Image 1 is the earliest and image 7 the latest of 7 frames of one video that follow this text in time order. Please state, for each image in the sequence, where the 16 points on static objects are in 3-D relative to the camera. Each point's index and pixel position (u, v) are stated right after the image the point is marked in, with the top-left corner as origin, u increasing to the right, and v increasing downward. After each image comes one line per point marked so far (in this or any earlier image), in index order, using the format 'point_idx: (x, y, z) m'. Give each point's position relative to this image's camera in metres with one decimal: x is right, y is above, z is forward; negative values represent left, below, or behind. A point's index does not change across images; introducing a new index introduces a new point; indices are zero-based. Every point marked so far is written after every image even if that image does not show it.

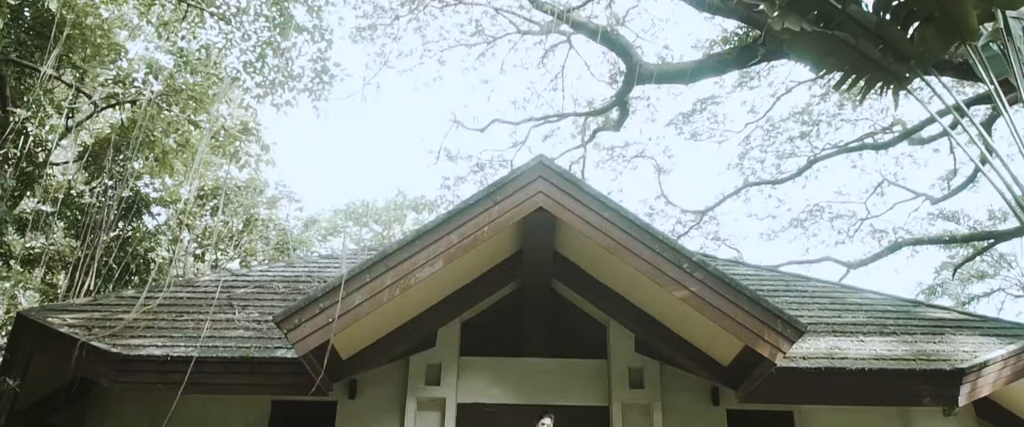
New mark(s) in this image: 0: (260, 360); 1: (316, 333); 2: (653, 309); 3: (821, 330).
0: (-2.1, -1.2, +7.5) m
1: (-1.4, -0.9, +6.5) m
2: (+1.2, -0.8, +7.8) m
3: (+3.0, -1.1, +8.6) m
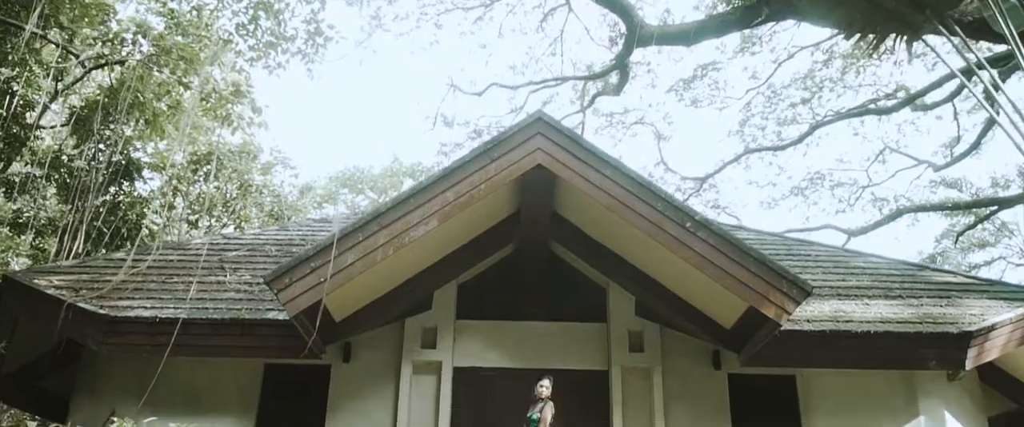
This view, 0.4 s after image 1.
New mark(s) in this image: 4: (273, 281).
0: (-2.2, -0.9, +7.3) m
1: (-1.4, -0.6, +6.3) m
2: (+1.2, -0.5, +7.6) m
3: (+2.9, -0.8, +8.4) m
4: (-1.7, -0.5, +6.3) m
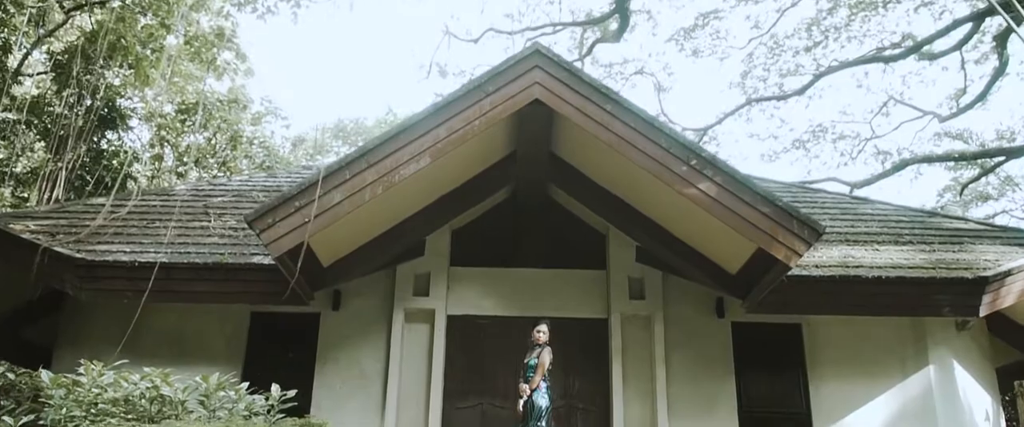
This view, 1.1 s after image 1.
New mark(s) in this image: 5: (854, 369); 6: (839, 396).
0: (-2.2, -0.4, +7.0) m
1: (-1.5, -0.1, +6.0) m
2: (+1.2, 0.0, +7.2) m
3: (+2.9, -0.2, +8.1) m
4: (-1.7, 0.0, +5.9) m
5: (+3.0, -1.4, +7.8) m
6: (+2.8, -1.6, +7.7) m
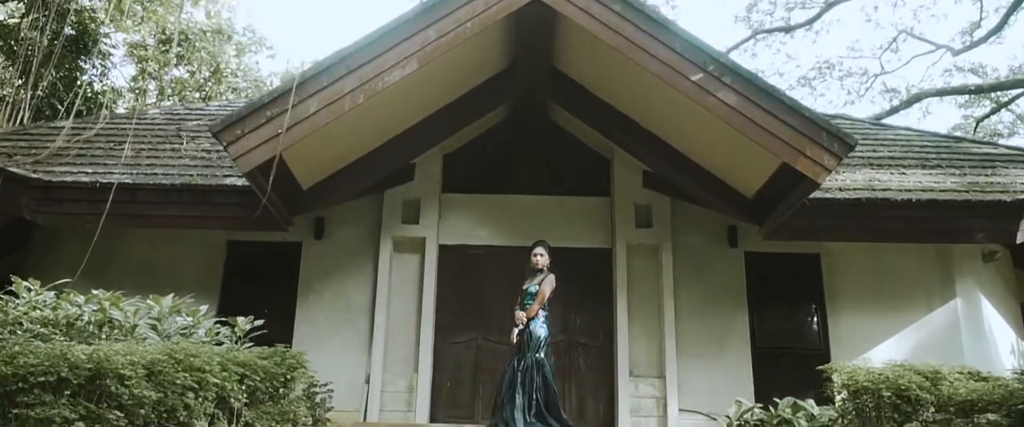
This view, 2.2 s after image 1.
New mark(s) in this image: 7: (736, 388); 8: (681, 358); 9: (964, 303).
0: (-2.2, +0.2, +6.4) m
1: (-1.5, +0.4, +5.3) m
2: (+1.1, +0.6, +6.6) m
3: (+2.9, +0.4, +7.5) m
4: (-1.7, +0.5, +5.3) m
5: (+3.0, -0.7, +7.3) m
6: (+2.8, -1.0, +7.2) m
7: (+1.8, -1.4, +7.0) m
8: (+1.4, -1.2, +7.1) m
9: (+3.6, -0.7, +7.2) m
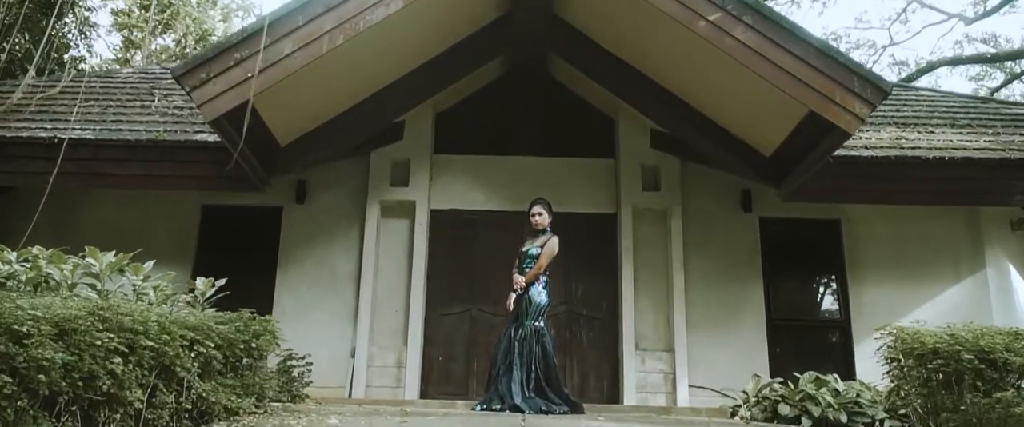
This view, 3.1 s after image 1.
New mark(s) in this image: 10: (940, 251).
0: (-2.2, +0.5, +5.9) m
1: (-1.5, +0.7, +4.8) m
2: (+1.1, +0.9, +6.1) m
3: (+2.9, +0.7, +7.0) m
4: (-1.7, +0.7, +4.7) m
5: (+2.9, -0.4, +6.8) m
6: (+2.8, -0.7, +6.7) m
7: (+1.7, -1.1, +6.5) m
8: (+1.3, -0.9, +6.6) m
9: (+3.6, -0.4, +6.6) m
10: (+3.3, -0.3, +6.8) m
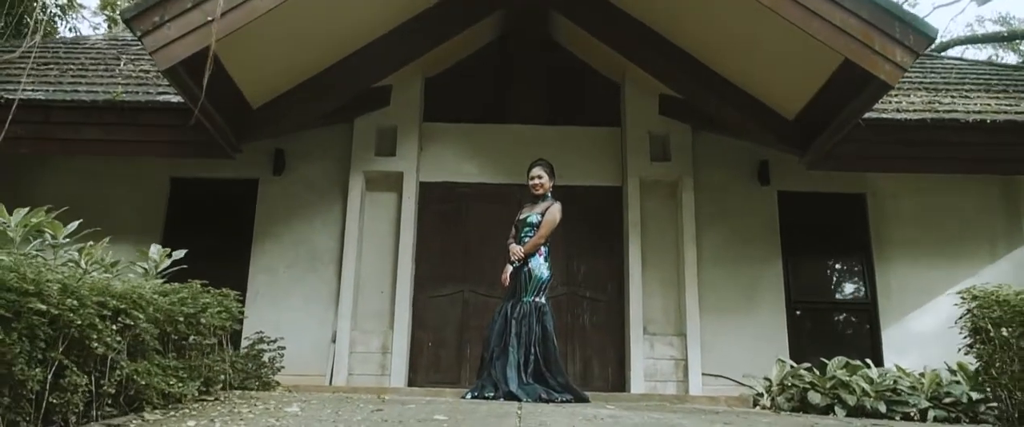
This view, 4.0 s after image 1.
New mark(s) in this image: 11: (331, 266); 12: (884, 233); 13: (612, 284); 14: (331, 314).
0: (-2.3, +0.6, +5.3) m
1: (-1.5, +0.8, +4.2) m
2: (+1.1, +1.1, +5.5) m
3: (+2.8, +0.9, +6.4) m
4: (-1.8, +0.9, +4.2) m
5: (+2.9, -0.2, +6.2) m
6: (+2.8, -0.5, +6.1) m
7: (+1.7, -0.9, +6.0) m
8: (+1.3, -0.7, +6.1) m
9: (+3.6, -0.2, +6.1) m
10: (+3.2, -0.1, +6.2) m
11: (-1.2, -0.4, +6.0) m
12: (+2.6, -0.1, +6.2) m
13: (+0.7, -0.5, +6.2) m
14: (-1.2, -0.7, +5.9) m
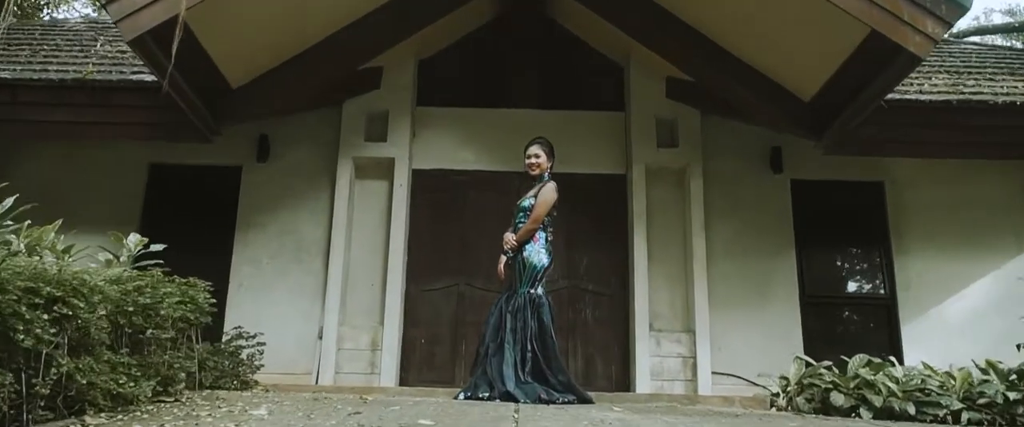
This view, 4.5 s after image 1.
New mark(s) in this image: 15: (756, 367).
0: (-2.3, +0.7, +4.9) m
1: (-1.5, +0.9, +3.9) m
2: (+1.1, +1.2, +5.2) m
3: (+2.8, +1.0, +6.0) m
4: (-1.8, +1.0, +3.8) m
5: (+2.9, -0.2, +5.9) m
6: (+2.7, -0.4, +5.8) m
7: (+1.7, -0.8, +5.6) m
8: (+1.3, -0.6, +5.7) m
9: (+3.6, -0.2, +5.7) m
10: (+3.2, 0.0, +5.9) m
11: (-1.2, -0.3, +5.7) m
12: (+2.6, -0.1, +5.9) m
13: (+0.7, -0.4, +5.9) m
14: (-1.2, -0.6, +5.6) m
15: (+1.5, -1.0, +5.6) m
